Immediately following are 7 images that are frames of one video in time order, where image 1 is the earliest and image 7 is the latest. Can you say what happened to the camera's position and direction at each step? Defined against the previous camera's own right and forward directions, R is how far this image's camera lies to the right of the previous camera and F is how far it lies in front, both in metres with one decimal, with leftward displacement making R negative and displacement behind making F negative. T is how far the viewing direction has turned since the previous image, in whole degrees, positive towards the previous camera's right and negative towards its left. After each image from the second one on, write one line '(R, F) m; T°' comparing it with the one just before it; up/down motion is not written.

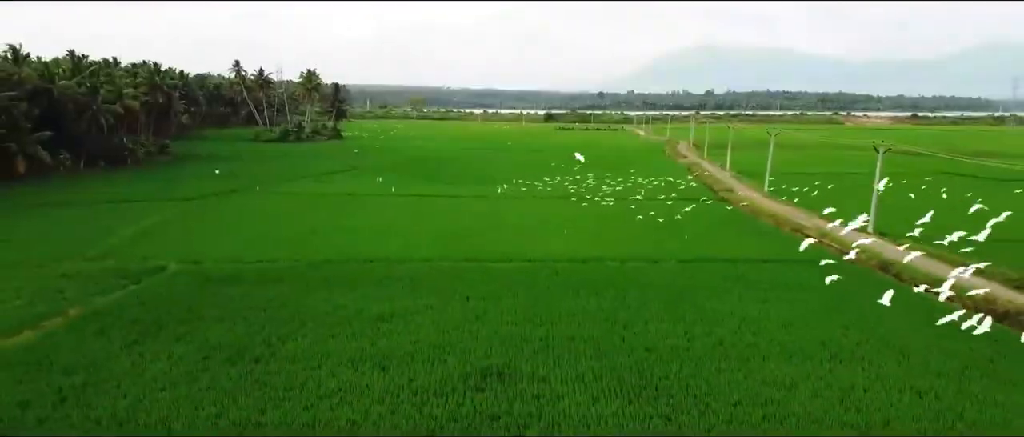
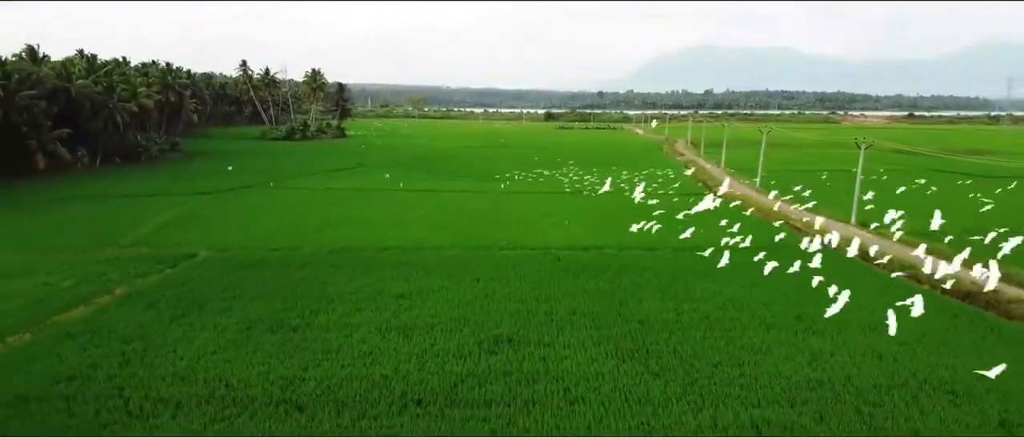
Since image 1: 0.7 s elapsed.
(-0.2, -1.3) m; 0°
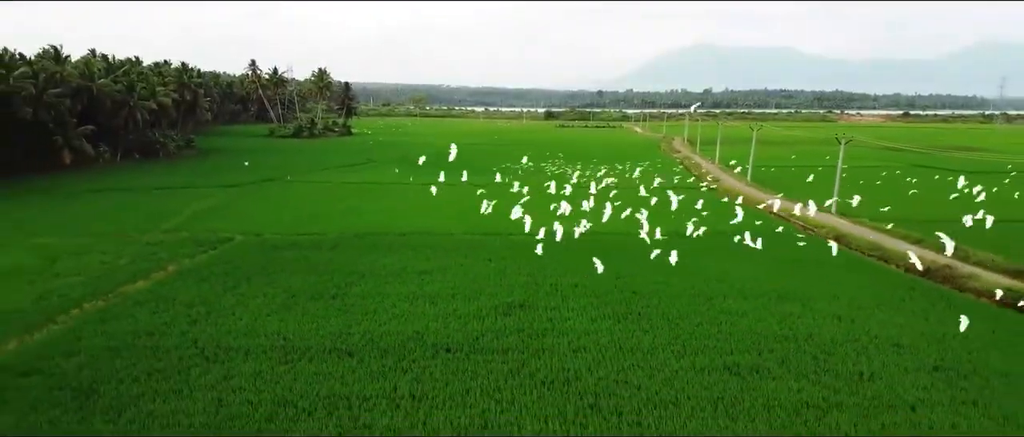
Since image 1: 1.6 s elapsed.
(-0.2, -1.8) m; 0°
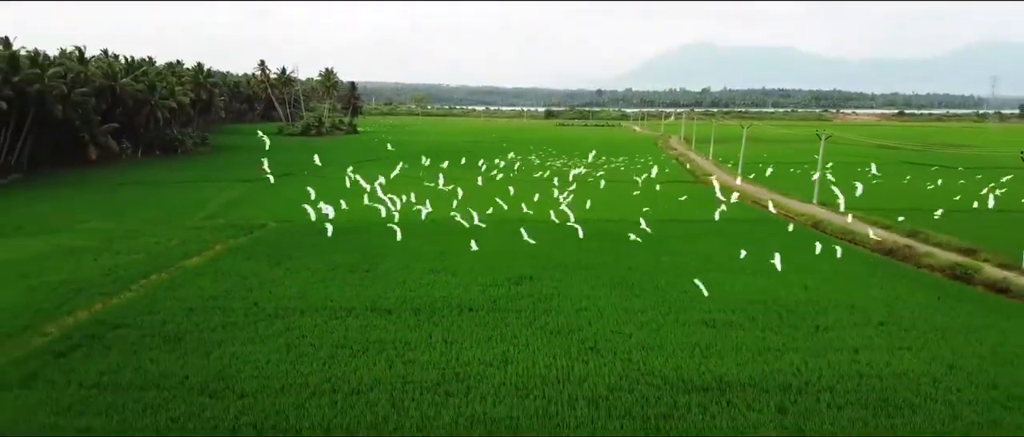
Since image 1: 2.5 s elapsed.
(-0.3, -2.1) m; 0°
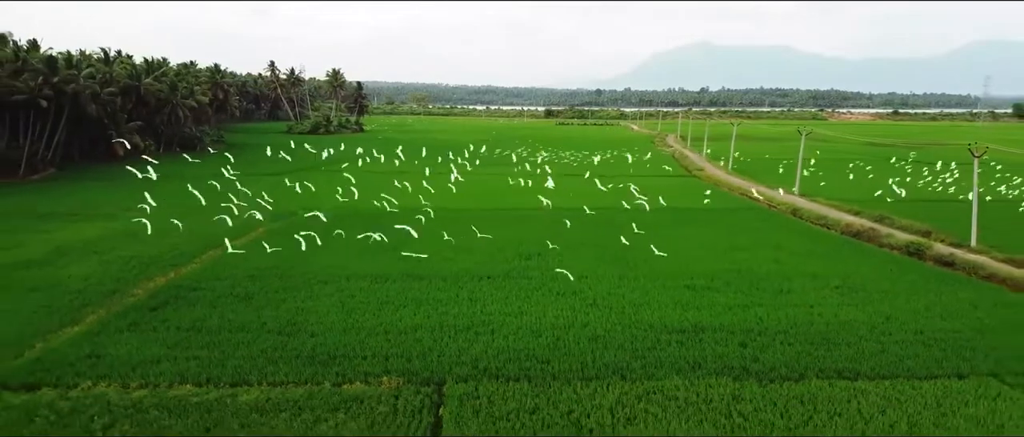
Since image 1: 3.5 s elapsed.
(-0.3, -2.3) m; 0°
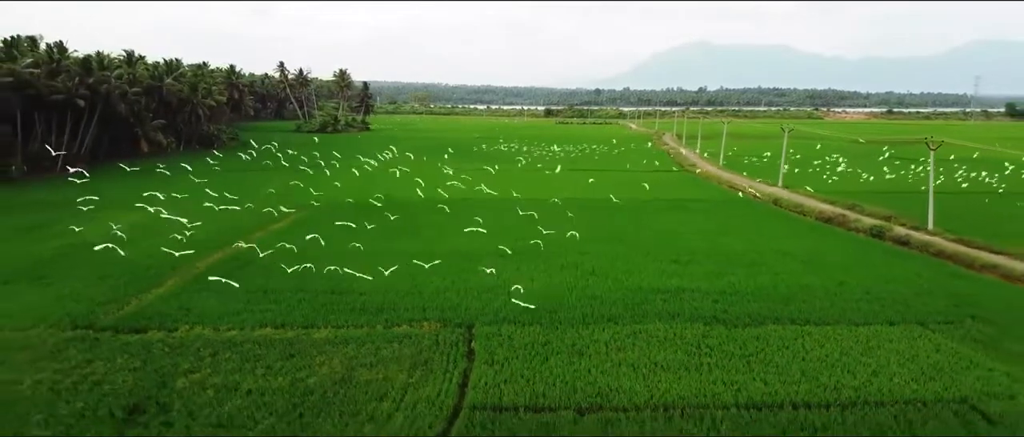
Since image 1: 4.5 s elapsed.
(-0.3, -2.4) m; 0°
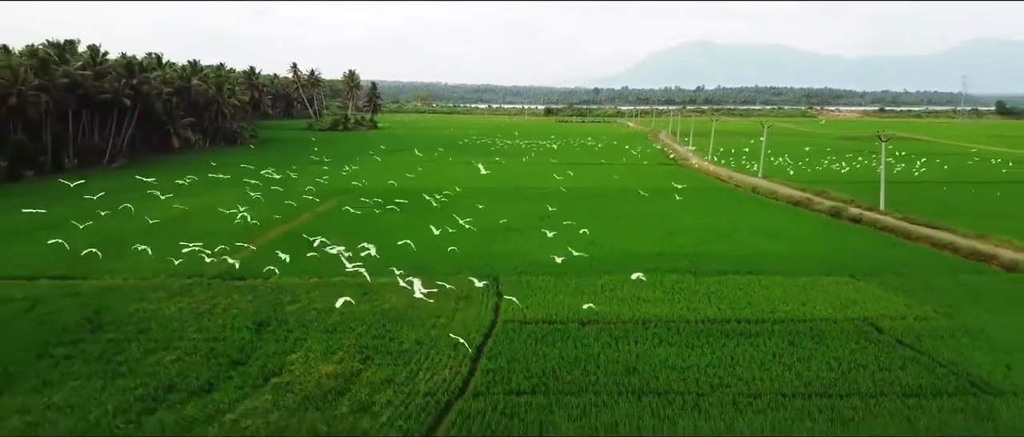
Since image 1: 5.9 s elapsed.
(-0.4, -3.5) m; 0°
